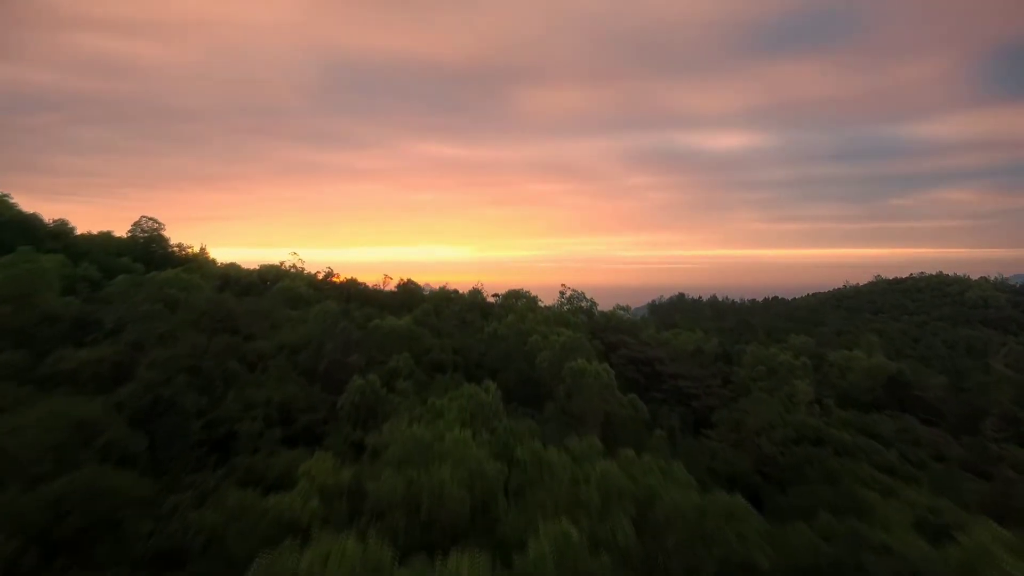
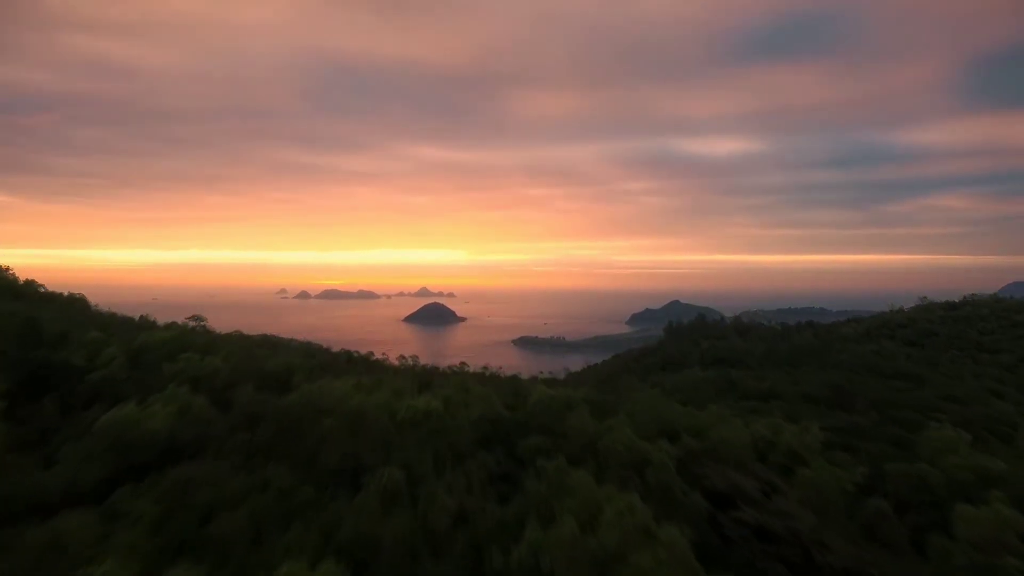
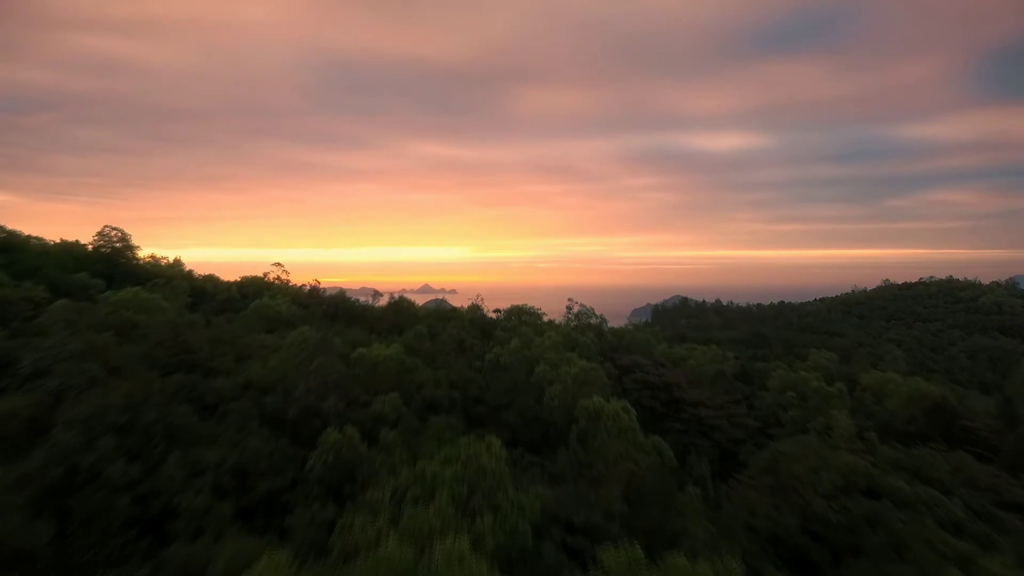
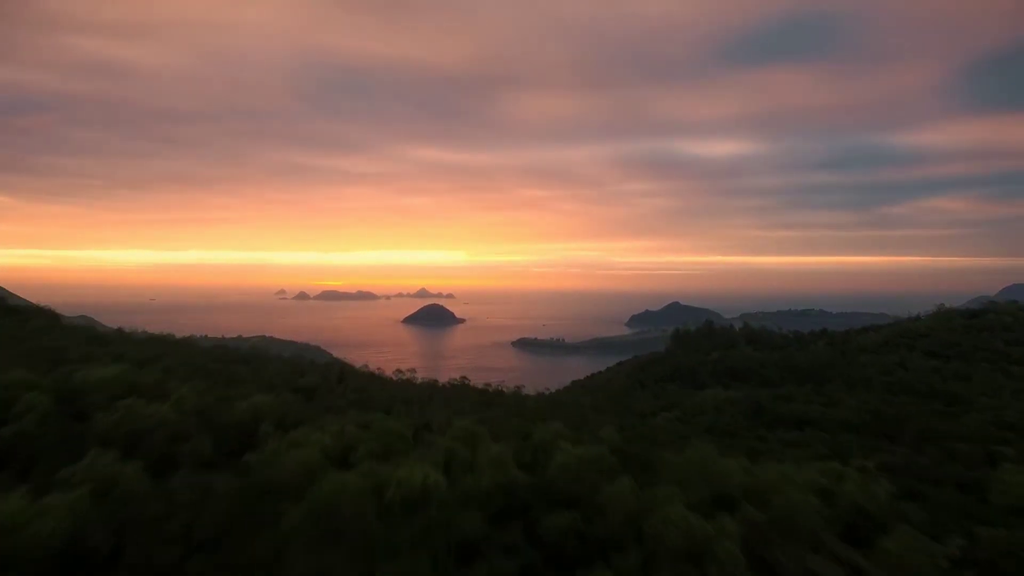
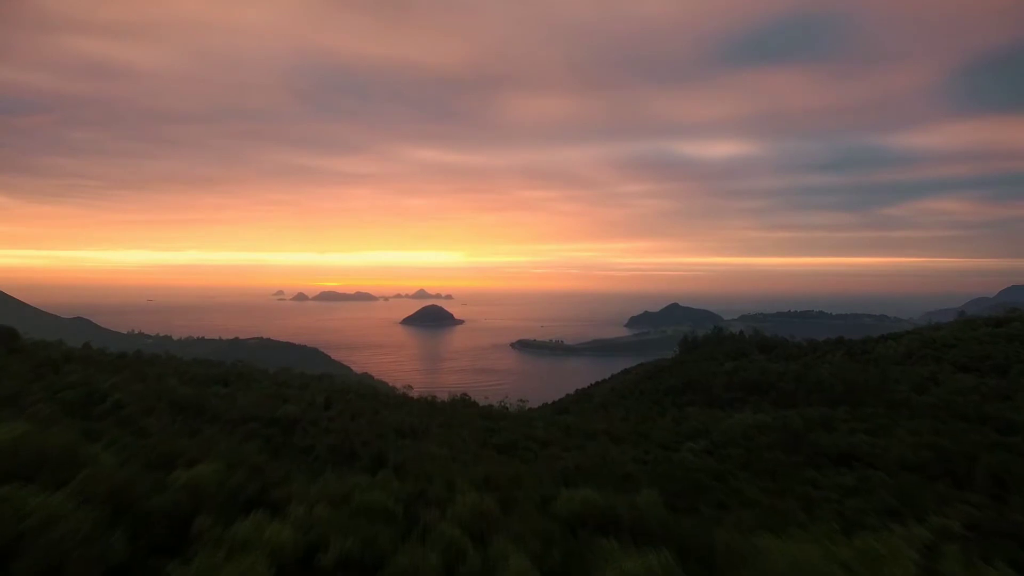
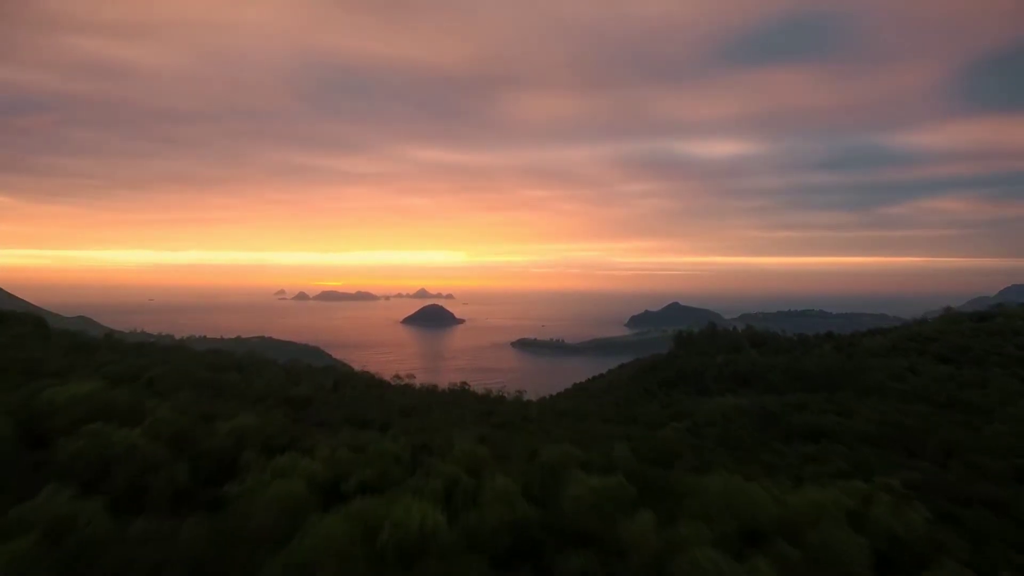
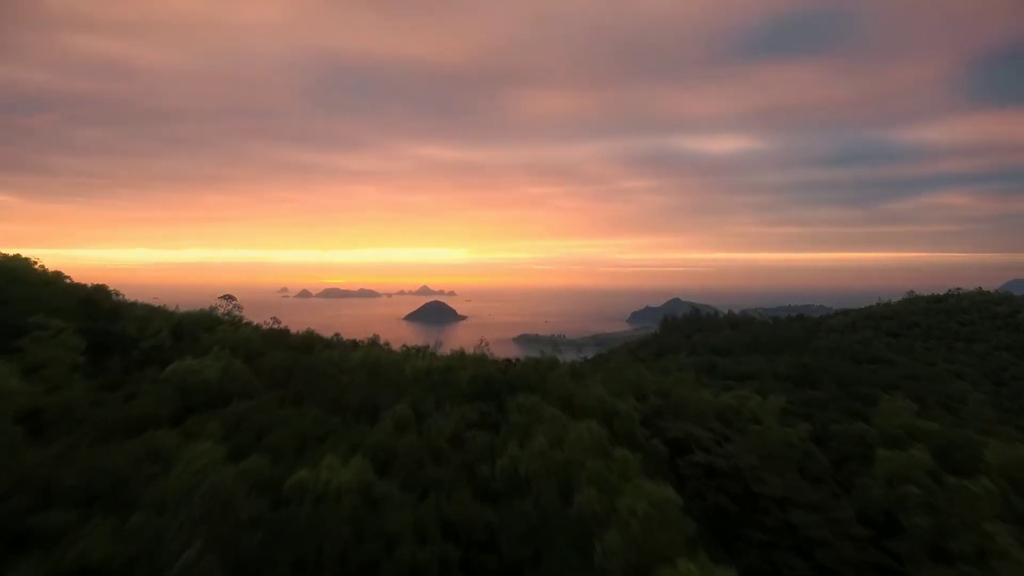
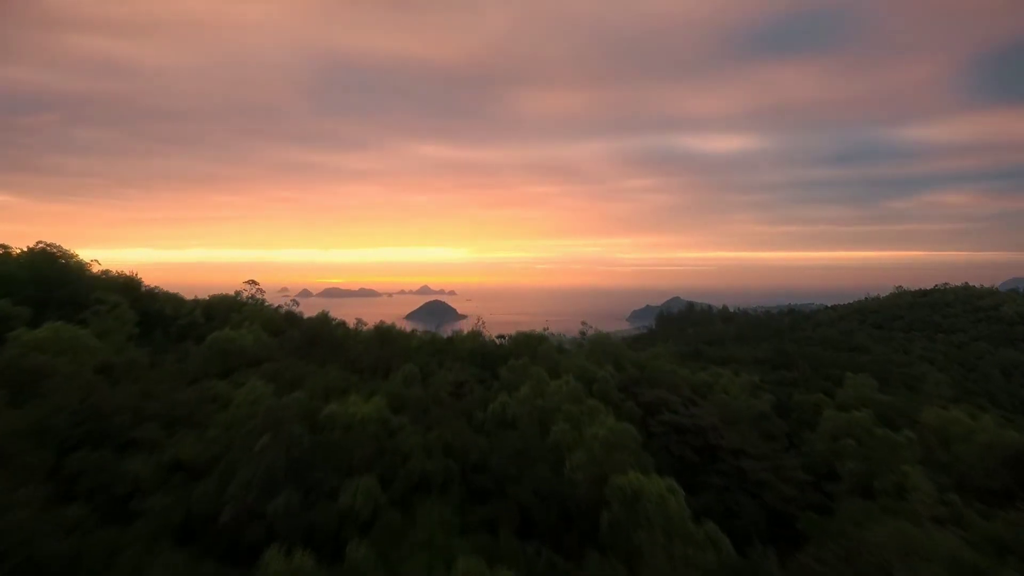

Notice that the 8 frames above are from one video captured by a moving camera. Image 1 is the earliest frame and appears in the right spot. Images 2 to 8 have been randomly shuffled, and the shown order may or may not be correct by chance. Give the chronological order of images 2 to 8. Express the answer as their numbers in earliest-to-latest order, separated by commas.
3, 8, 7, 2, 4, 6, 5
